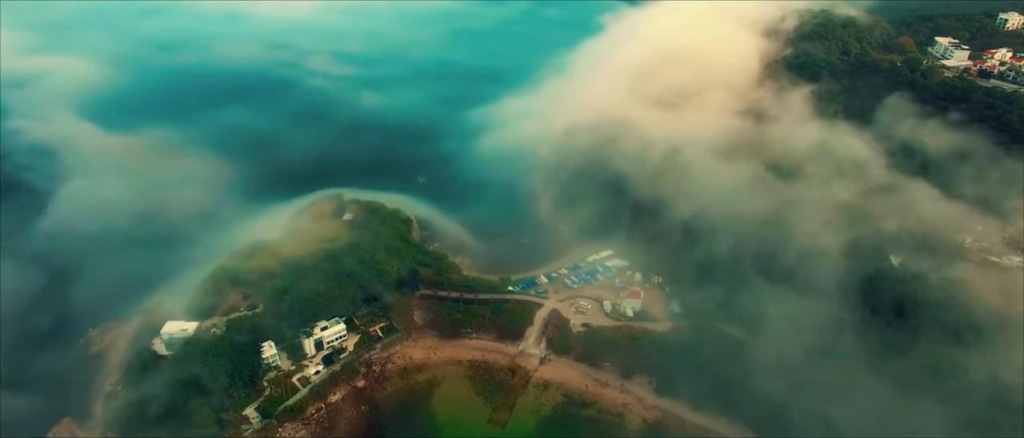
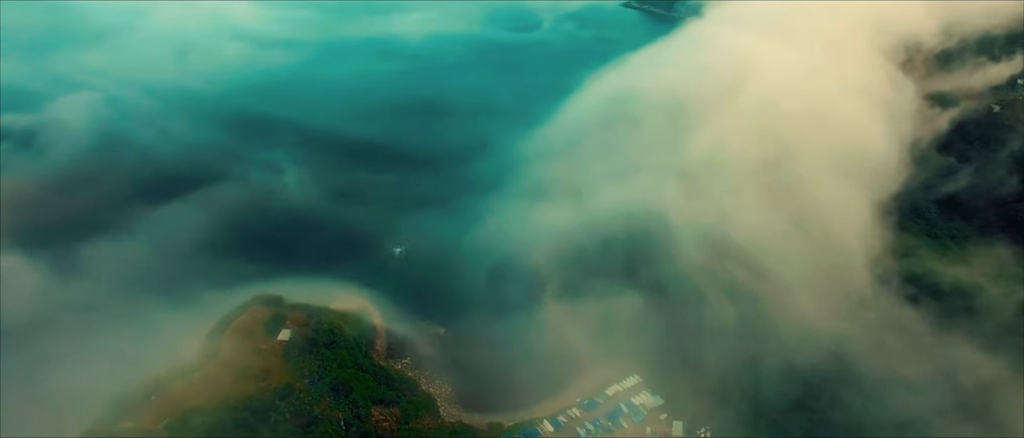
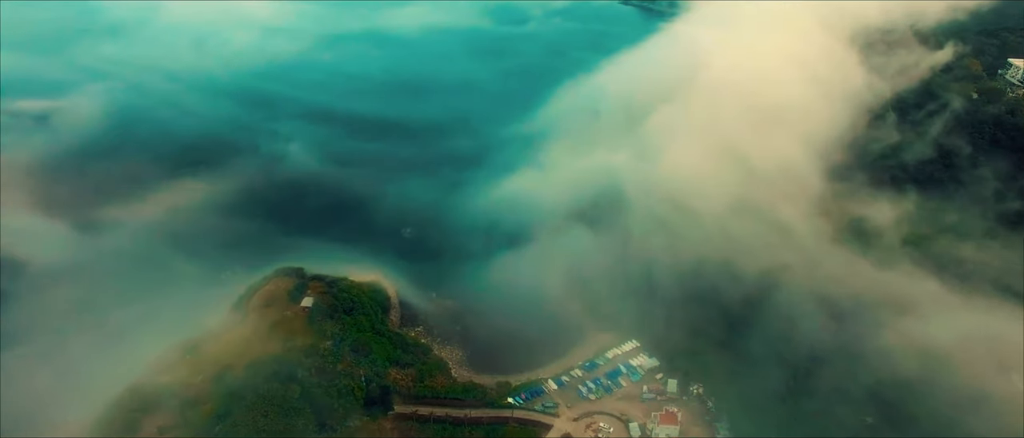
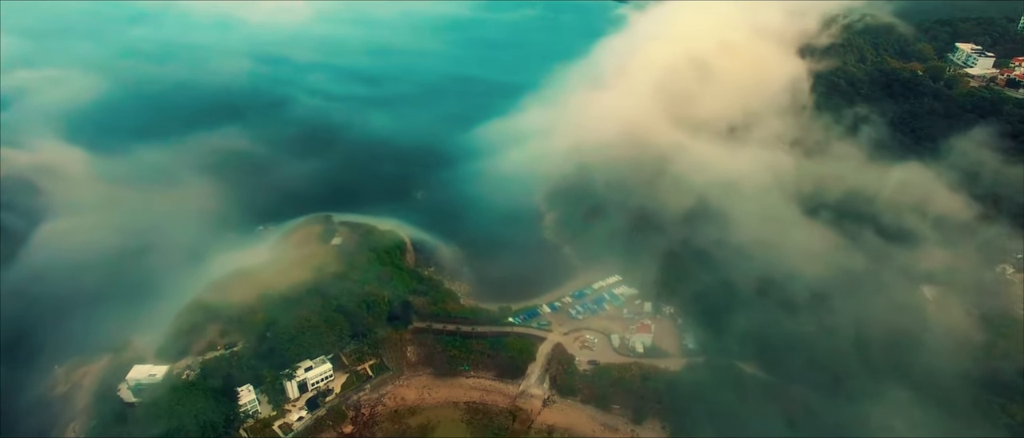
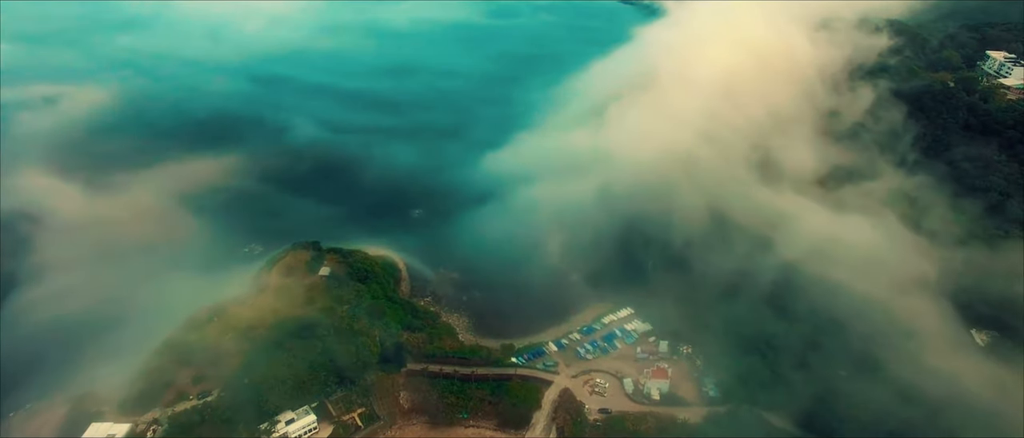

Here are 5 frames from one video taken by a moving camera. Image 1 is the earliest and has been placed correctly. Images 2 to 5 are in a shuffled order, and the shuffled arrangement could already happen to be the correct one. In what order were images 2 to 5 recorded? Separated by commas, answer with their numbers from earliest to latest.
4, 5, 3, 2
